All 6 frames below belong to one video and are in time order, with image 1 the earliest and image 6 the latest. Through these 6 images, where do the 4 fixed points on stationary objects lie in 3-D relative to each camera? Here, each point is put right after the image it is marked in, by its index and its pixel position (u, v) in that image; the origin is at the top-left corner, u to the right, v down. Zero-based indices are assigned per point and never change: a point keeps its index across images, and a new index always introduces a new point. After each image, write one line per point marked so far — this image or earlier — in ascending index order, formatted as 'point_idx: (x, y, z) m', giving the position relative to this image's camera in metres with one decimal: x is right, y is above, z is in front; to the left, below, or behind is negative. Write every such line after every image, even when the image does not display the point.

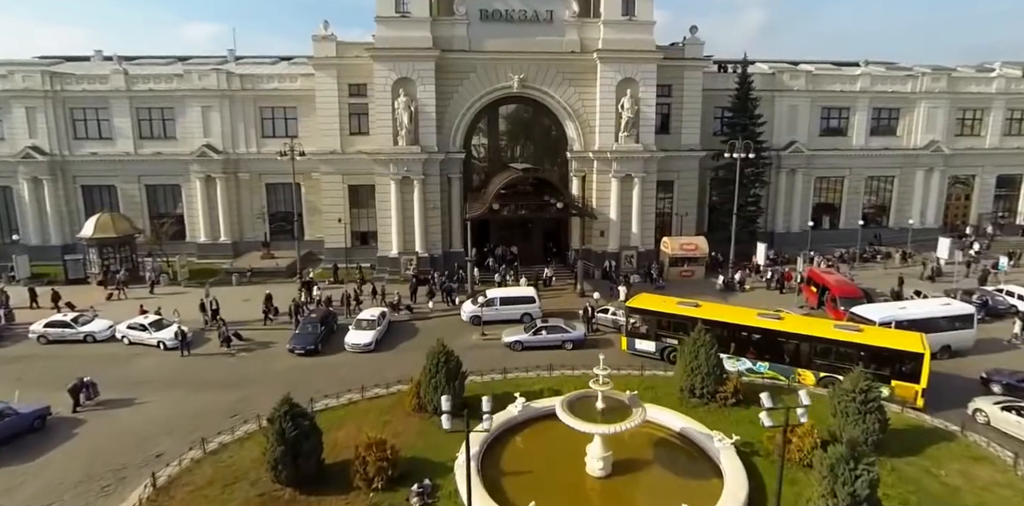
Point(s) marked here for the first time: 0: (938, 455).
0: (+11.5, -5.5, +13.6) m
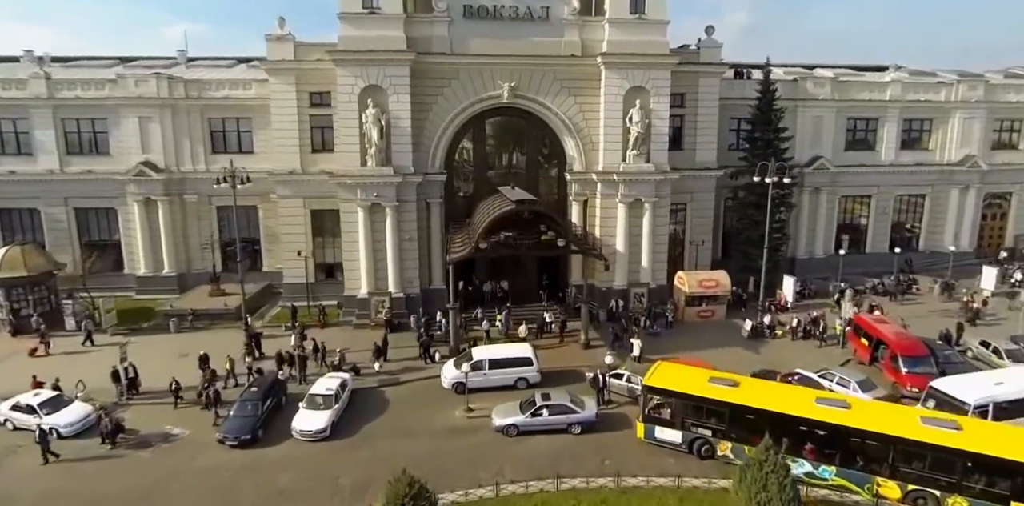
0: (+11.4, -7.5, +9.2) m
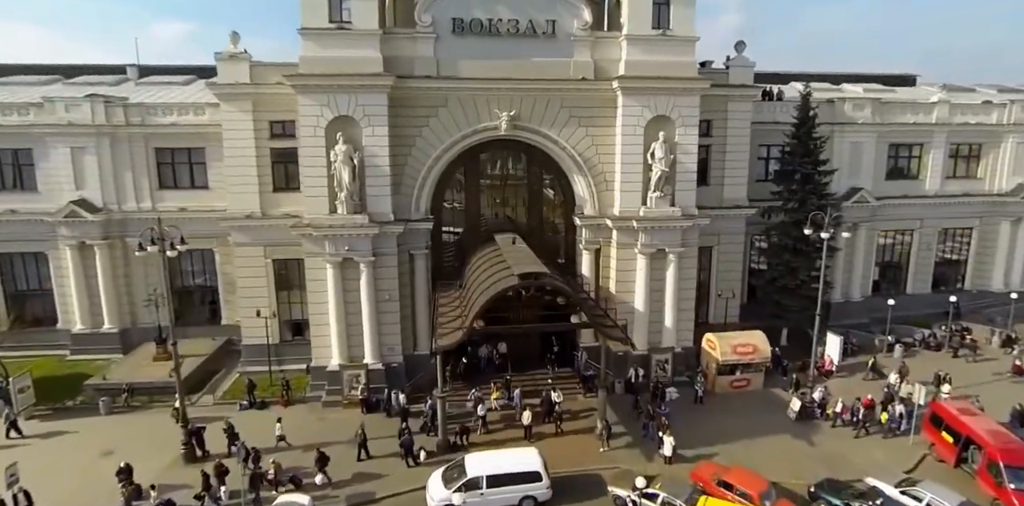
0: (+11.7, -10.2, +5.0) m
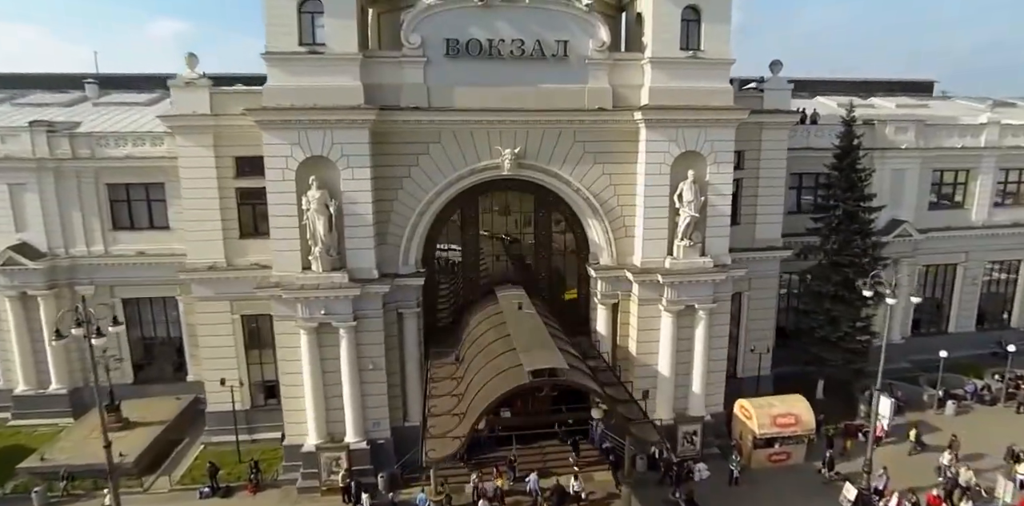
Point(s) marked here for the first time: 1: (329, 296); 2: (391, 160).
0: (+12.0, -12.5, +2.0) m
1: (-6.5, -1.6, +17.9) m
2: (-4.4, +3.4, +18.6) m
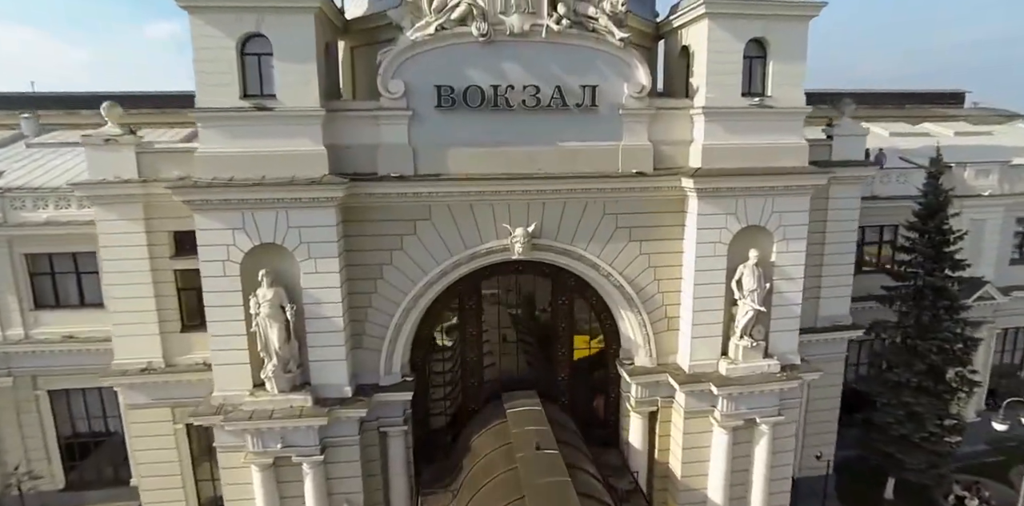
0: (+12.5, -15.7, -2.2) m
1: (-6.1, -4.7, +13.7) m
2: (-4.1, +0.3, +14.3) m
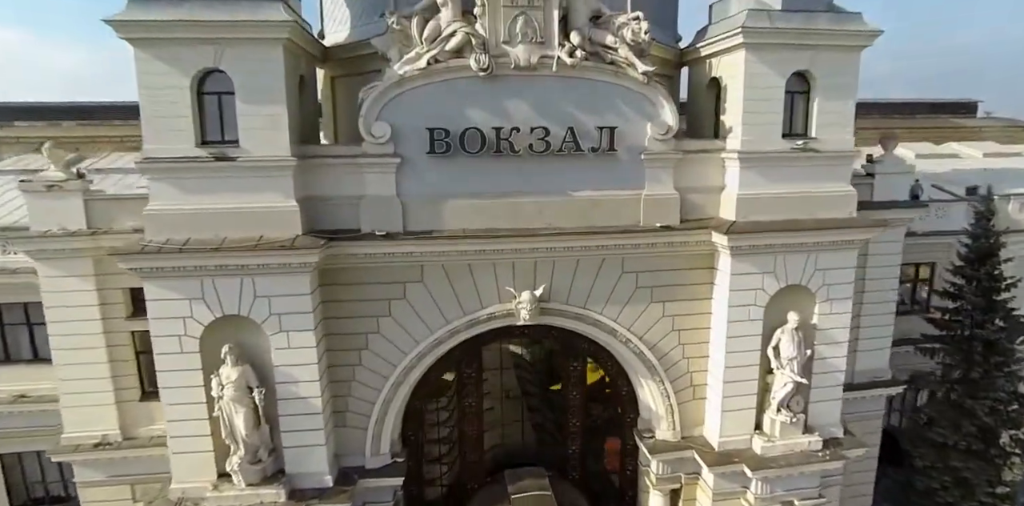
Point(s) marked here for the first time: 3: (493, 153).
0: (+12.7, -17.4, -3.9) m
1: (-6.0, -6.4, +11.8) m
2: (-3.9, -1.4, +12.4) m
3: (-0.5, +2.3, +12.2) m
